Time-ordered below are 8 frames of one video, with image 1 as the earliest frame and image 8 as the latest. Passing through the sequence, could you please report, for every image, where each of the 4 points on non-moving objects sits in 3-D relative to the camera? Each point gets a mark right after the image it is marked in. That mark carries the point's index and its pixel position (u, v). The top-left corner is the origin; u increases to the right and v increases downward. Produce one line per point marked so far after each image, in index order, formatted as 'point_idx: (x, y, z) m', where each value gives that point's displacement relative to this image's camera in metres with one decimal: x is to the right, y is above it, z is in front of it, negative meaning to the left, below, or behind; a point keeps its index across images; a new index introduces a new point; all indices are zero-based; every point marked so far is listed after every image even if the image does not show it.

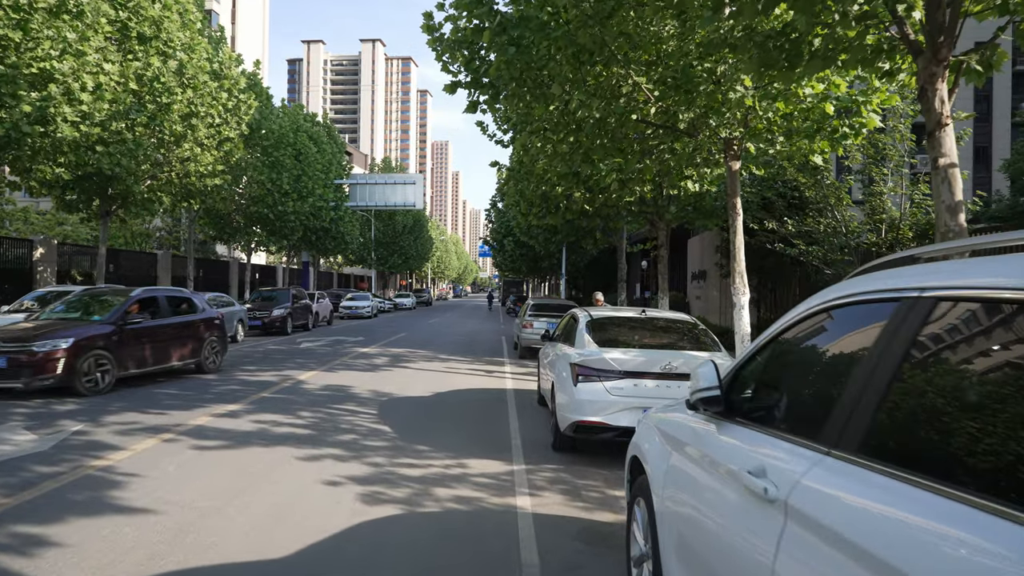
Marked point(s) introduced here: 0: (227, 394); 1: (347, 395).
0: (-4.6, -1.7, +10.9) m
1: (-2.7, -1.8, +11.0) m
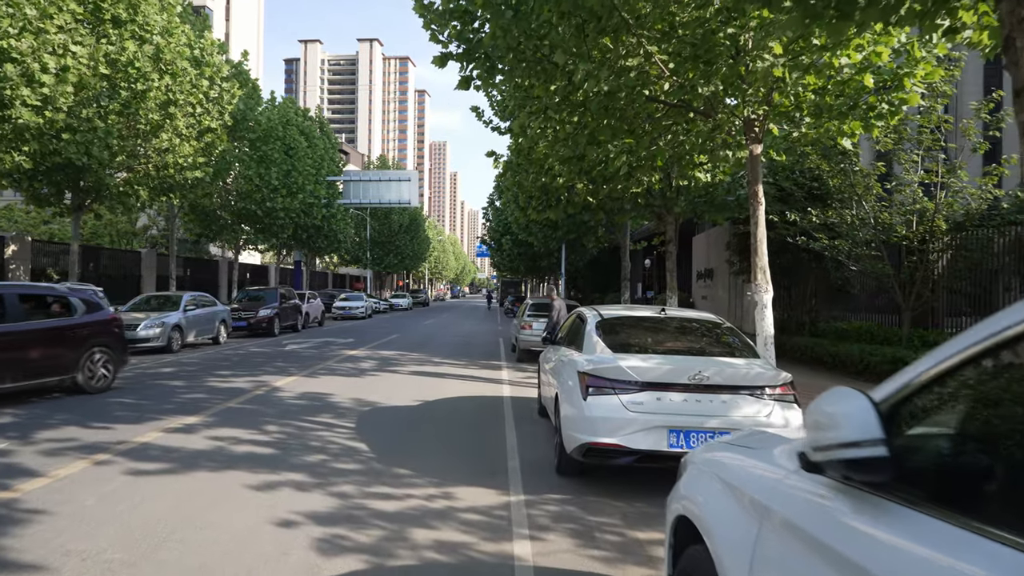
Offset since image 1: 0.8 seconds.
0: (-4.7, -1.7, +9.7) m
1: (-2.7, -1.7, +9.8) m
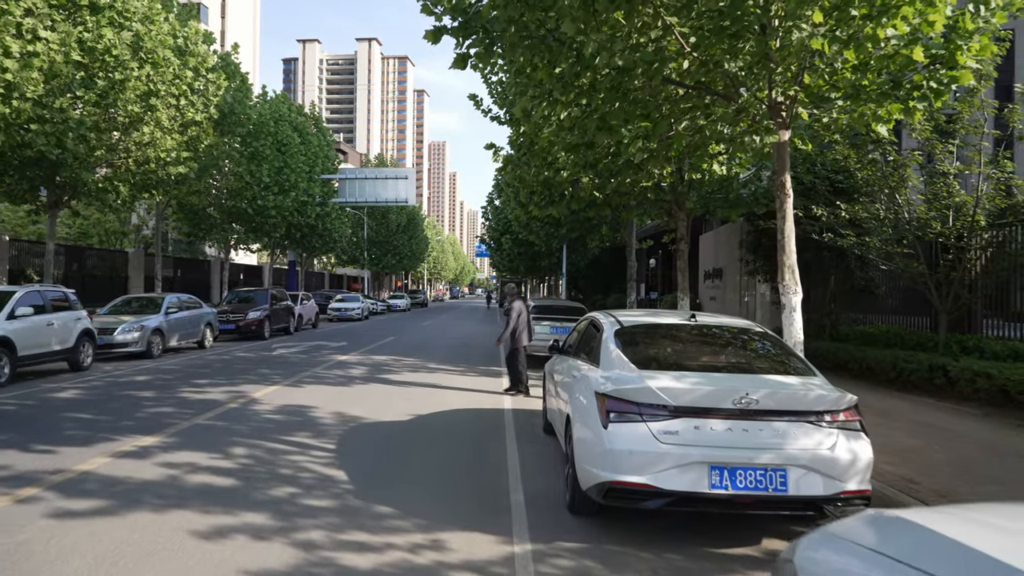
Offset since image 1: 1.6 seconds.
0: (-4.6, -1.7, +8.7) m
1: (-2.7, -1.7, +8.8) m
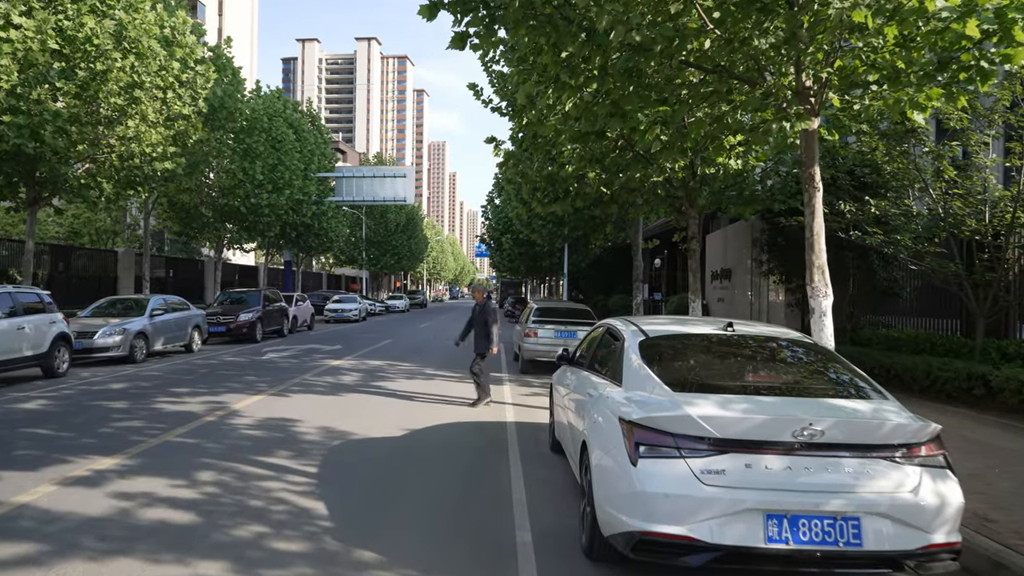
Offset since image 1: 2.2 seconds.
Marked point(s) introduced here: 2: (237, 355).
0: (-4.6, -1.7, +7.9) m
1: (-2.7, -1.8, +7.9) m
2: (-7.5, -1.8, +18.3) m
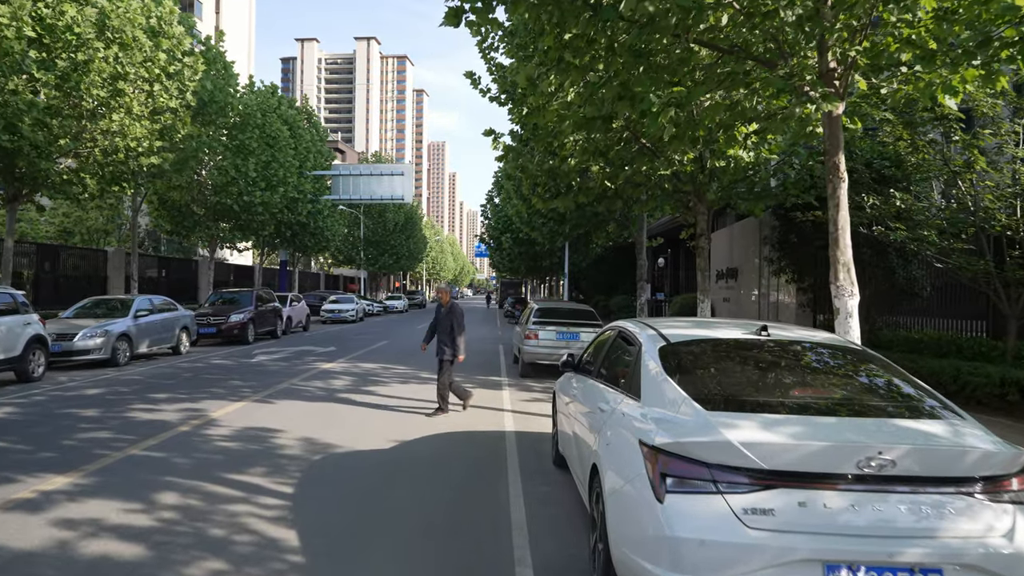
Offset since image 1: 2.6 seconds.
0: (-4.6, -1.7, +7.2) m
1: (-2.7, -1.8, +7.2) m
2: (-7.5, -1.8, +17.6) m
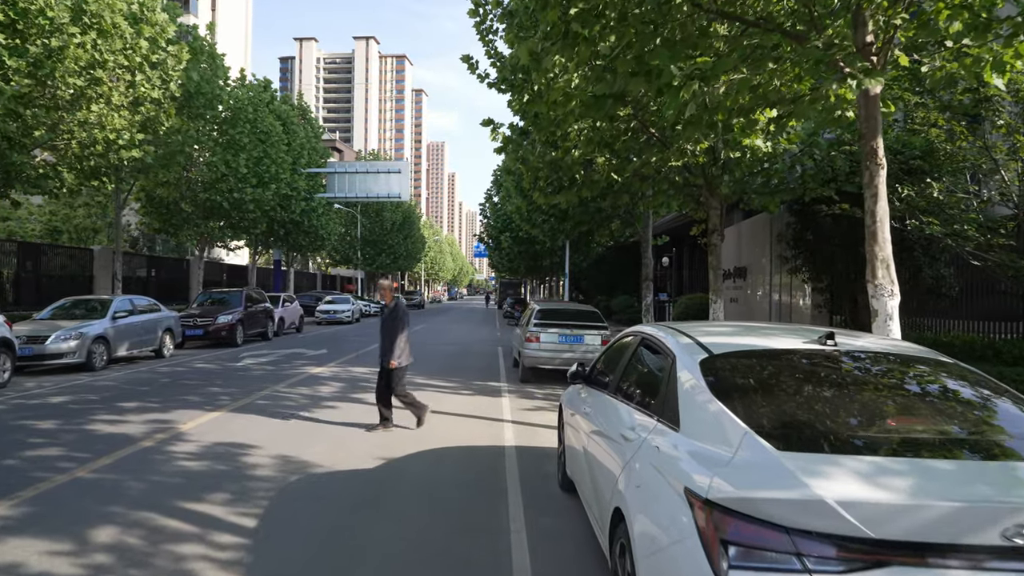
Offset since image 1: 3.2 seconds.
0: (-4.6, -1.7, +6.3) m
1: (-2.7, -1.7, +6.4) m
2: (-7.5, -1.8, +16.8) m
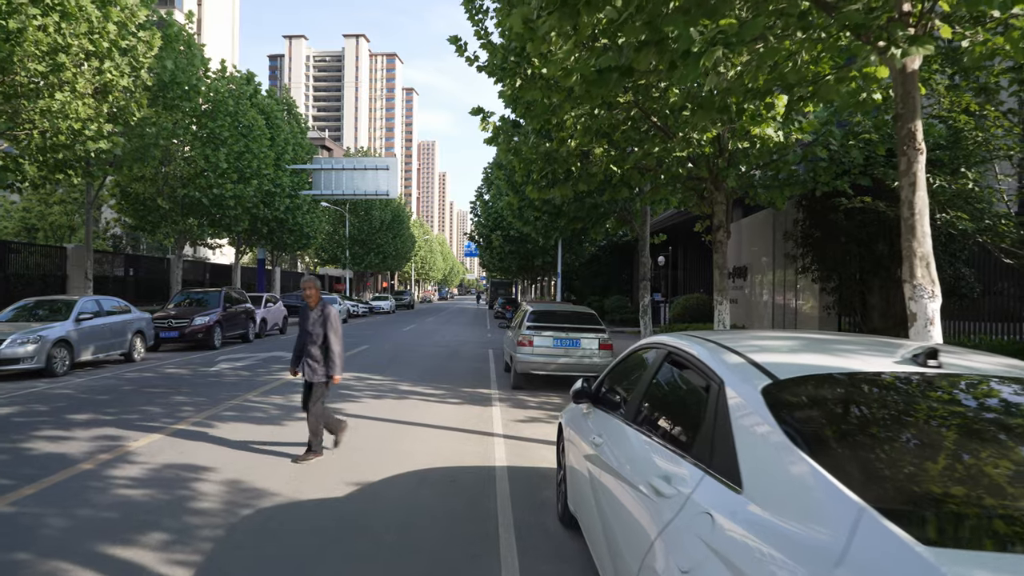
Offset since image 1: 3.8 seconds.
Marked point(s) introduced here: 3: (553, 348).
0: (-4.7, -1.7, +5.4) m
1: (-2.8, -1.7, +5.5) m
2: (-7.7, -1.8, +15.8) m
3: (+0.7, -1.1, +12.0) m
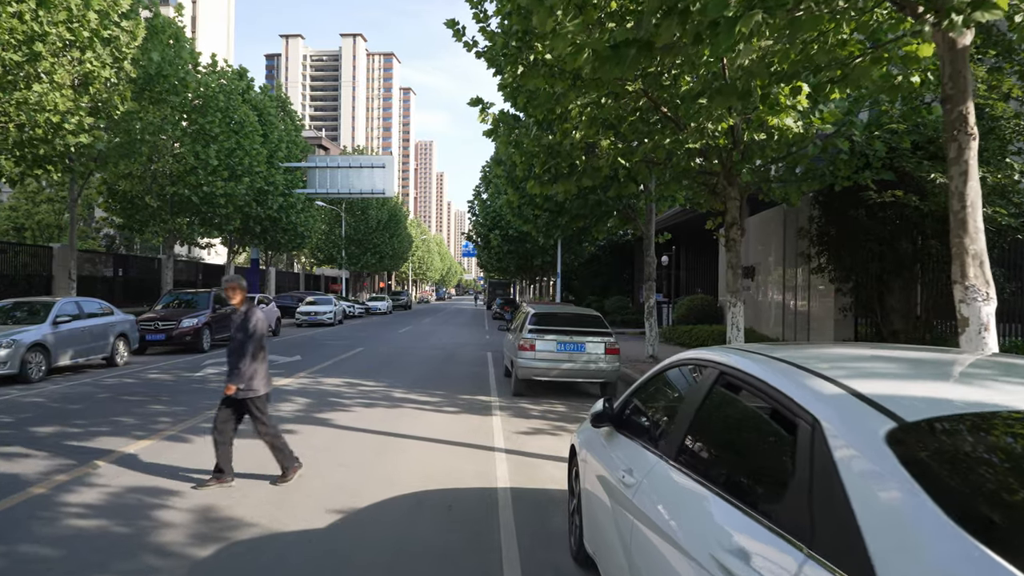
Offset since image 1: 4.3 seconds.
0: (-4.6, -1.7, +4.7) m
1: (-2.7, -1.8, +4.8) m
2: (-7.7, -1.8, +15.1) m
3: (+0.8, -1.1, +11.3) m
